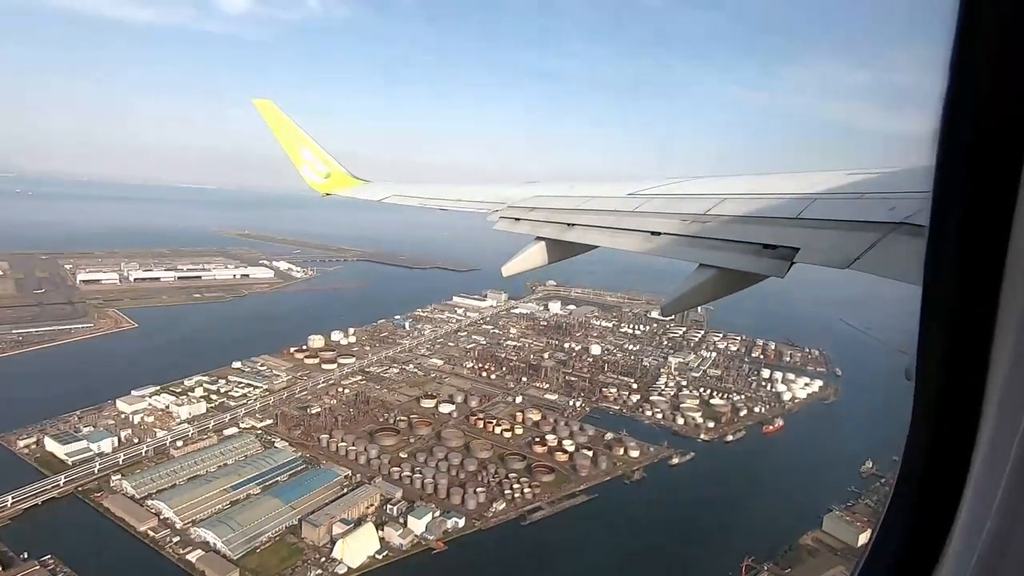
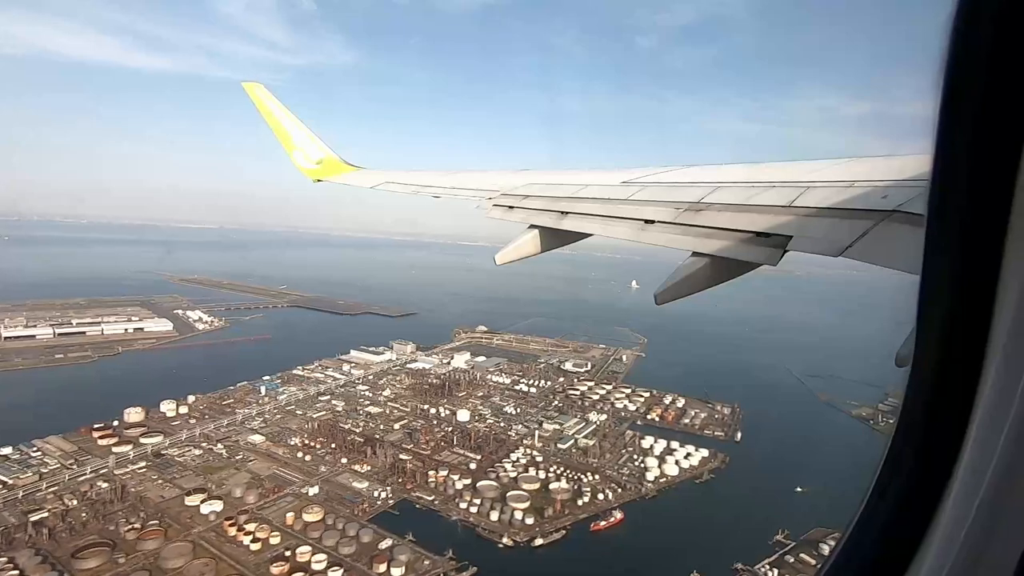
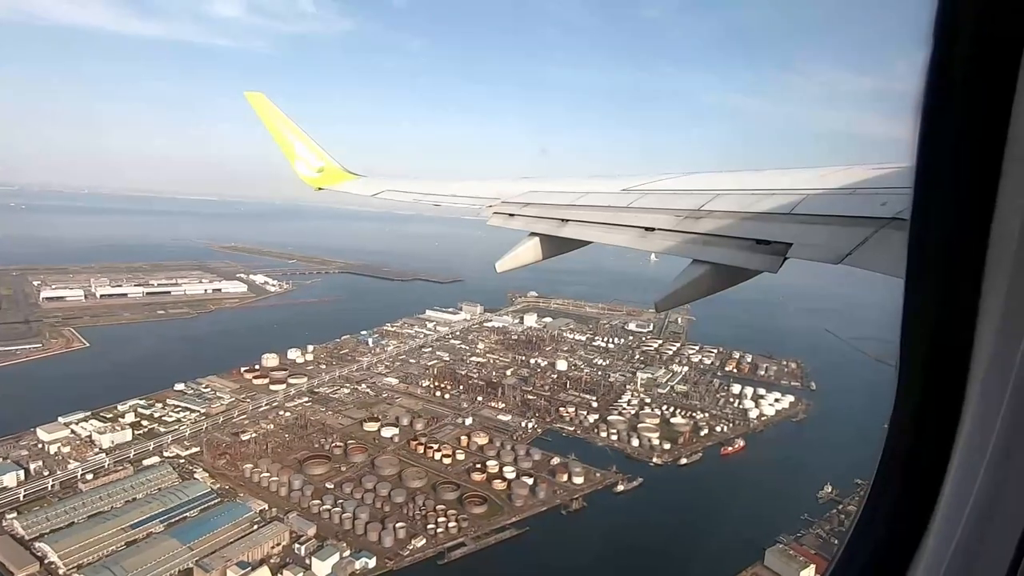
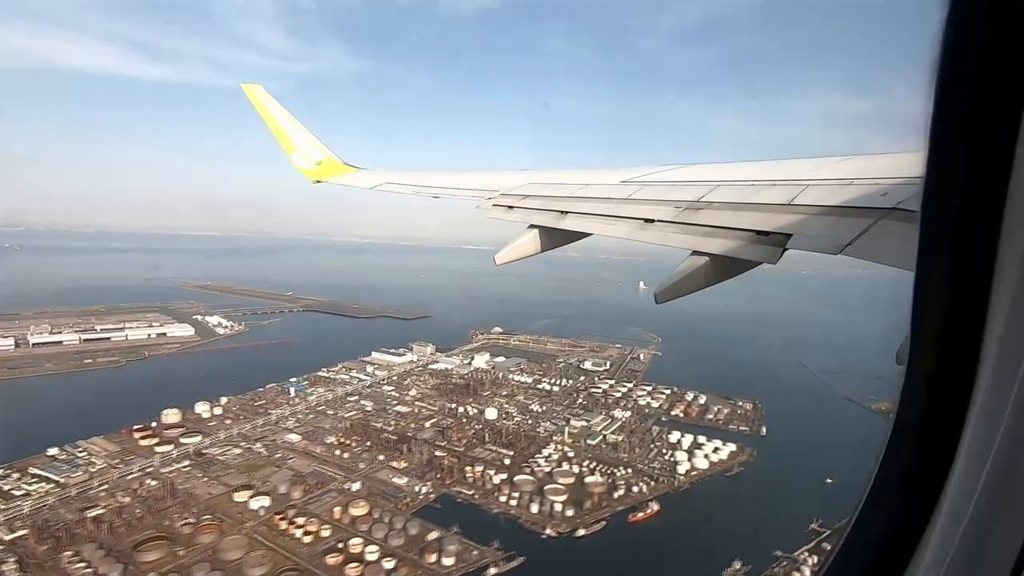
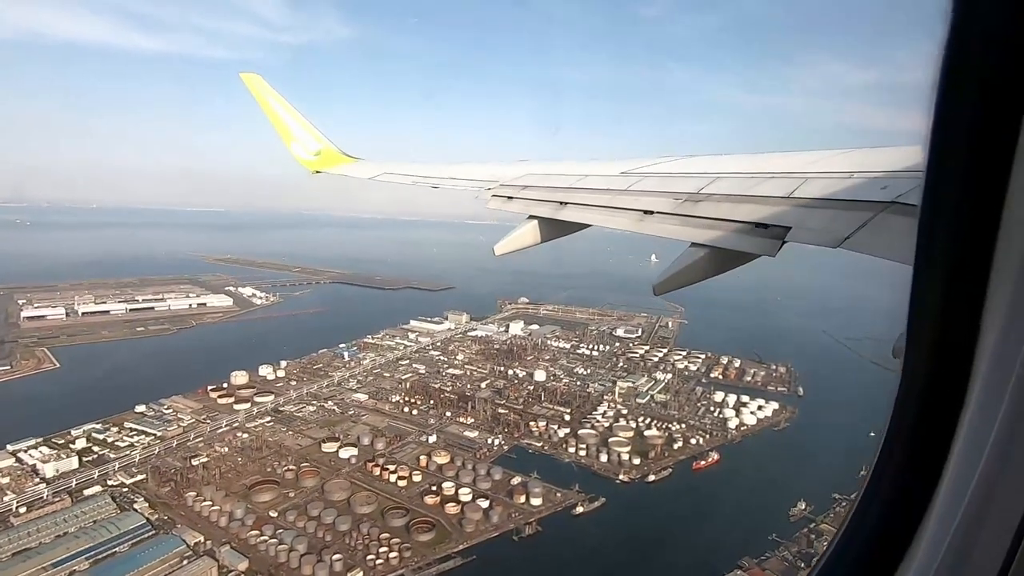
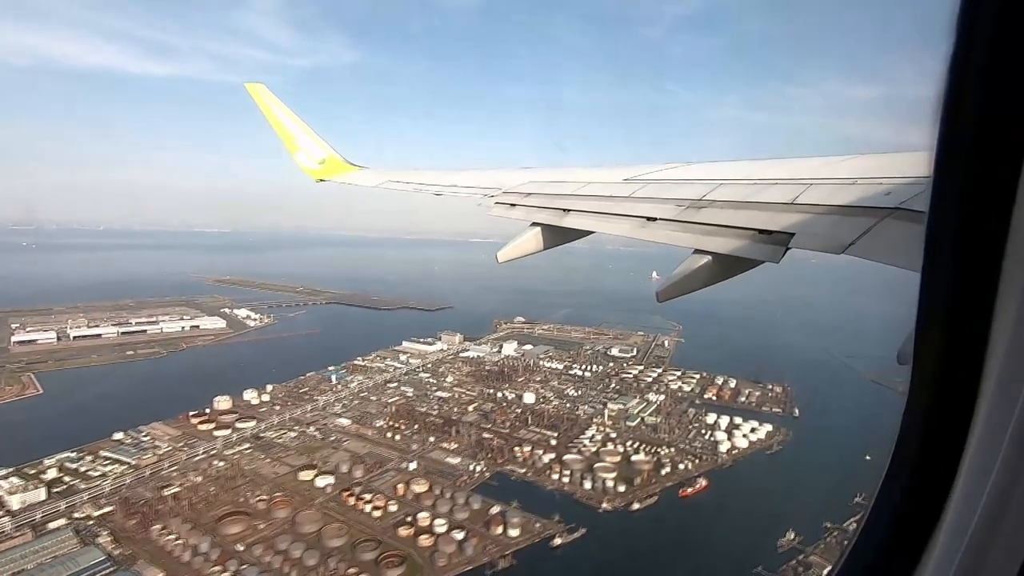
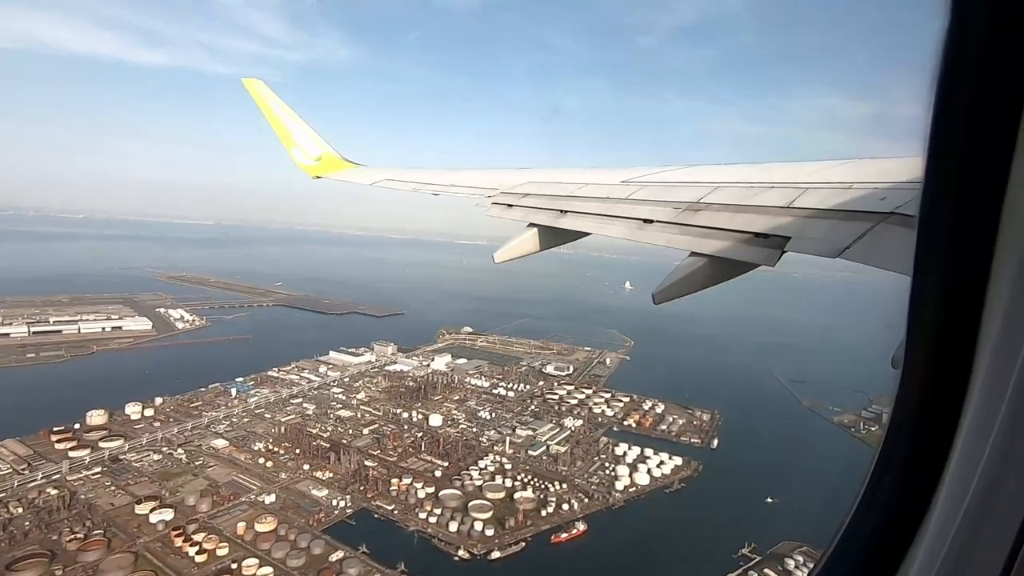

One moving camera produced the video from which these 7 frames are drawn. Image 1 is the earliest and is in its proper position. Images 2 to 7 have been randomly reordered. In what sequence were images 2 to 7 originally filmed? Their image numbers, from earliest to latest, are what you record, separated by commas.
3, 5, 6, 4, 2, 7
